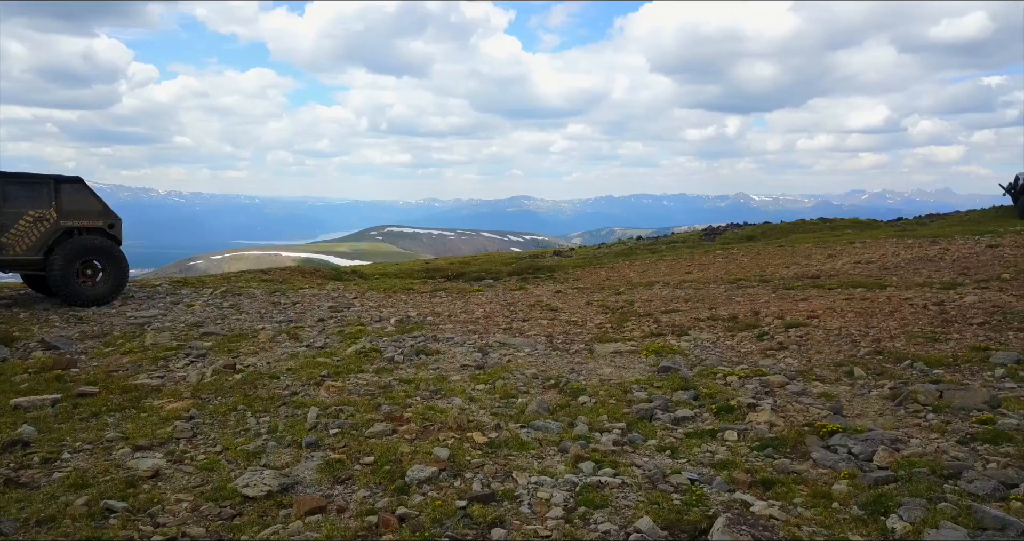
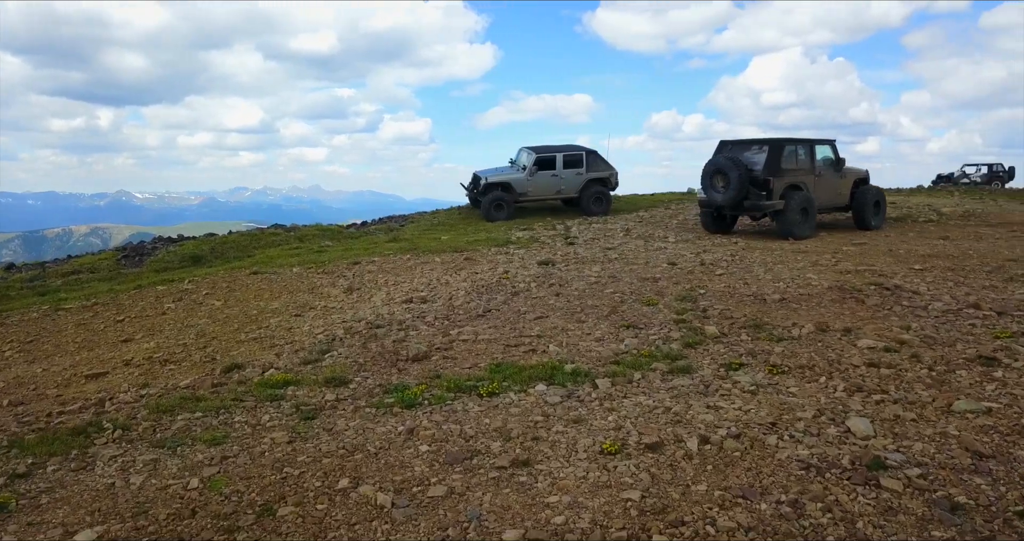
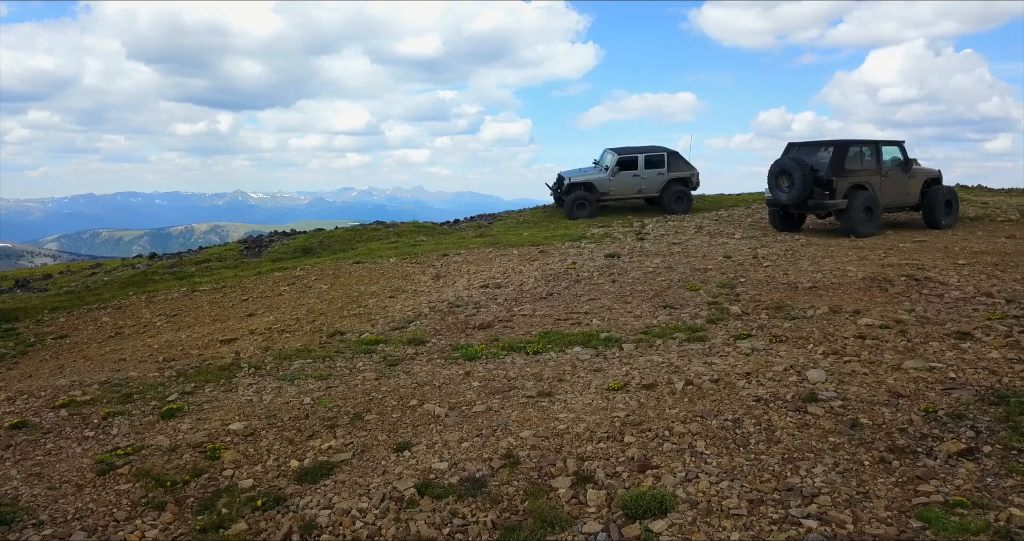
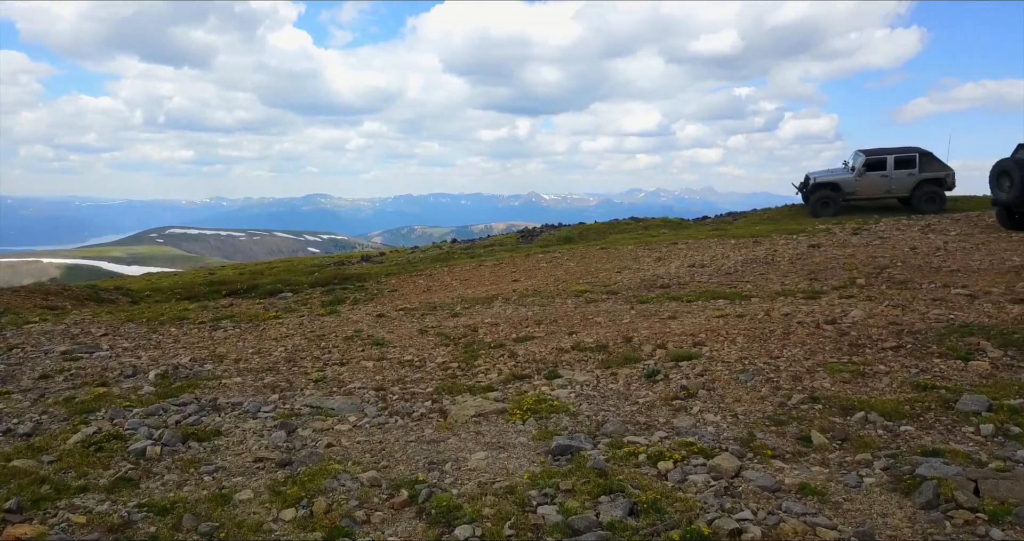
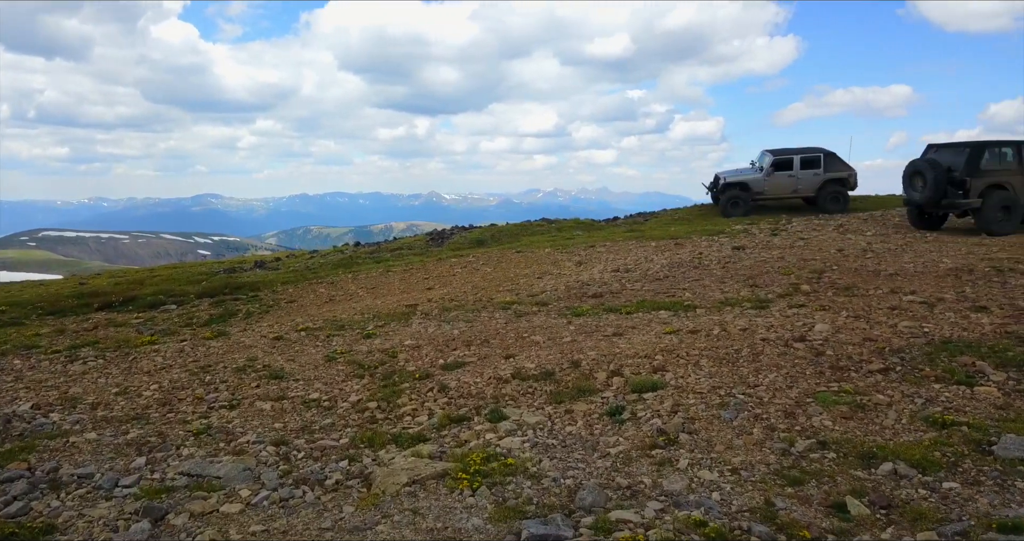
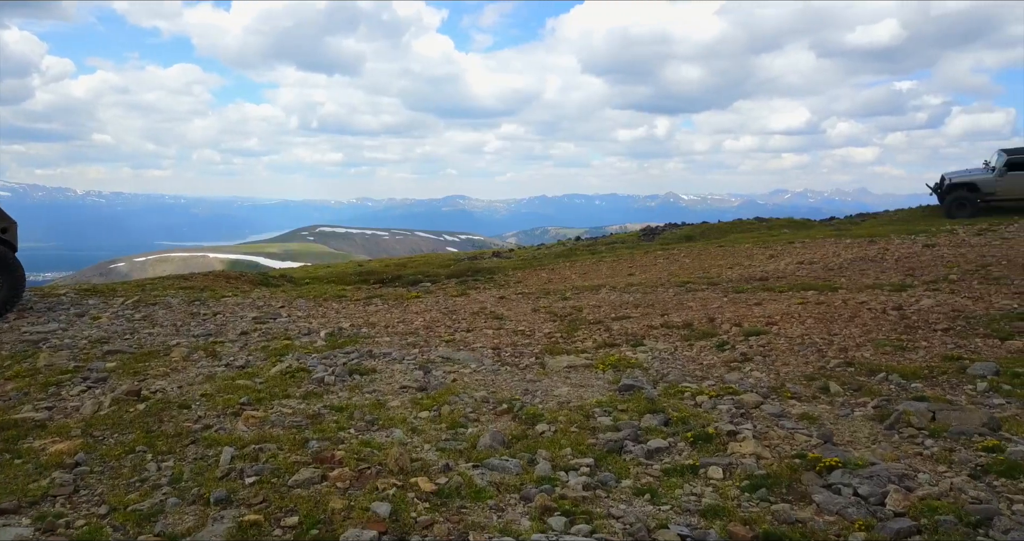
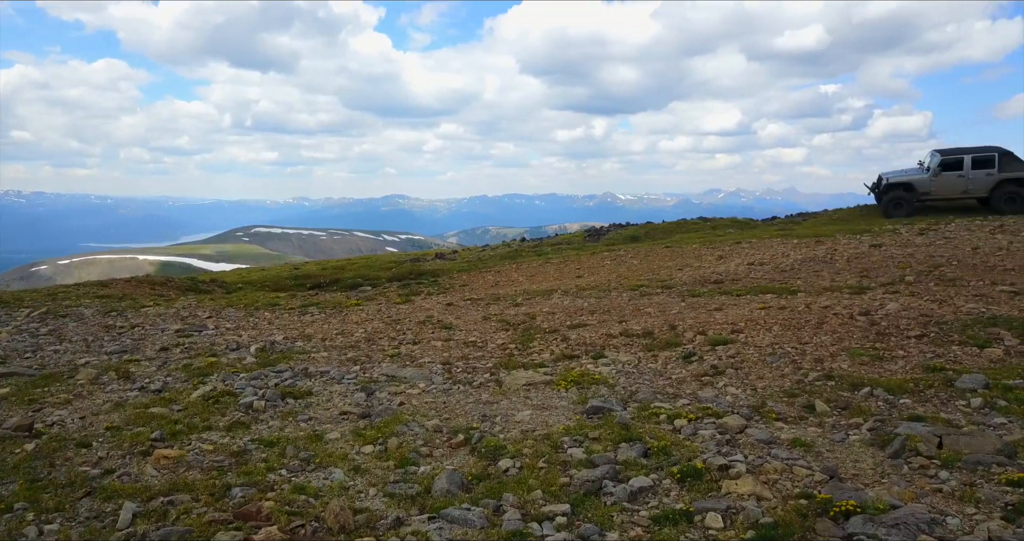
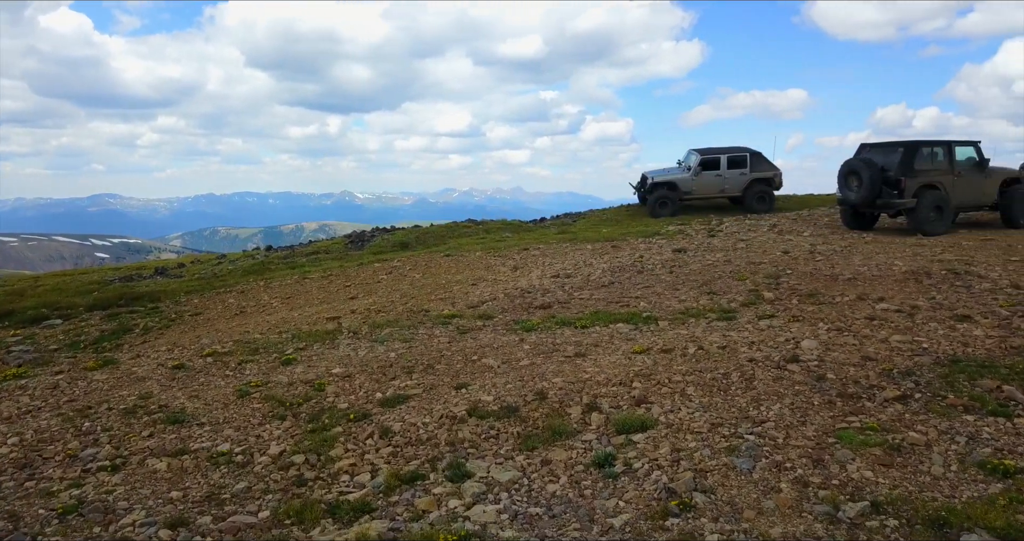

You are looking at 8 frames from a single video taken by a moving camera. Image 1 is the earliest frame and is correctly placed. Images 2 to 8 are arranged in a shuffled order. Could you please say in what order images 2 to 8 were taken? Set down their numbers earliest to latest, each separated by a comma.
6, 7, 4, 5, 8, 3, 2
